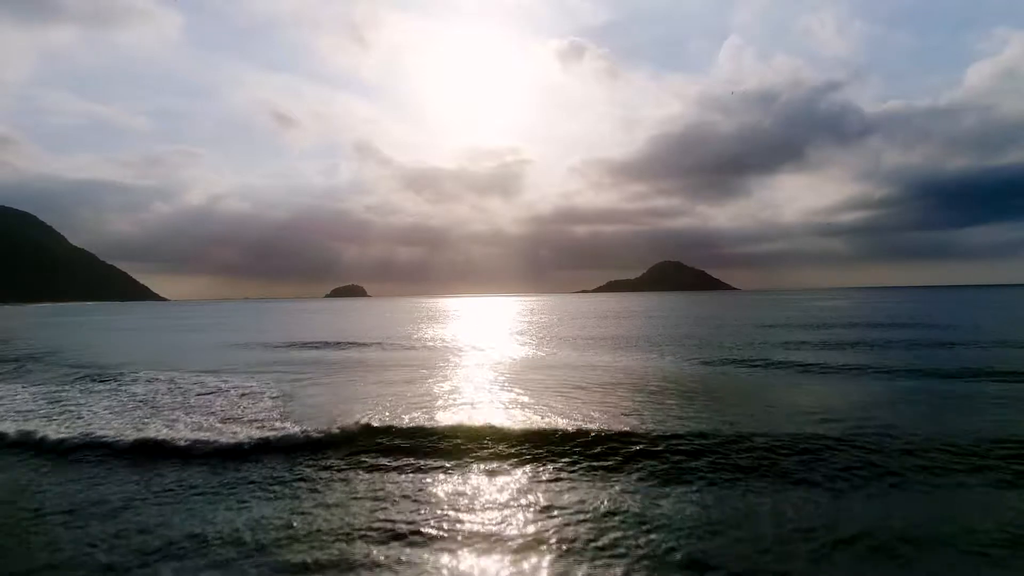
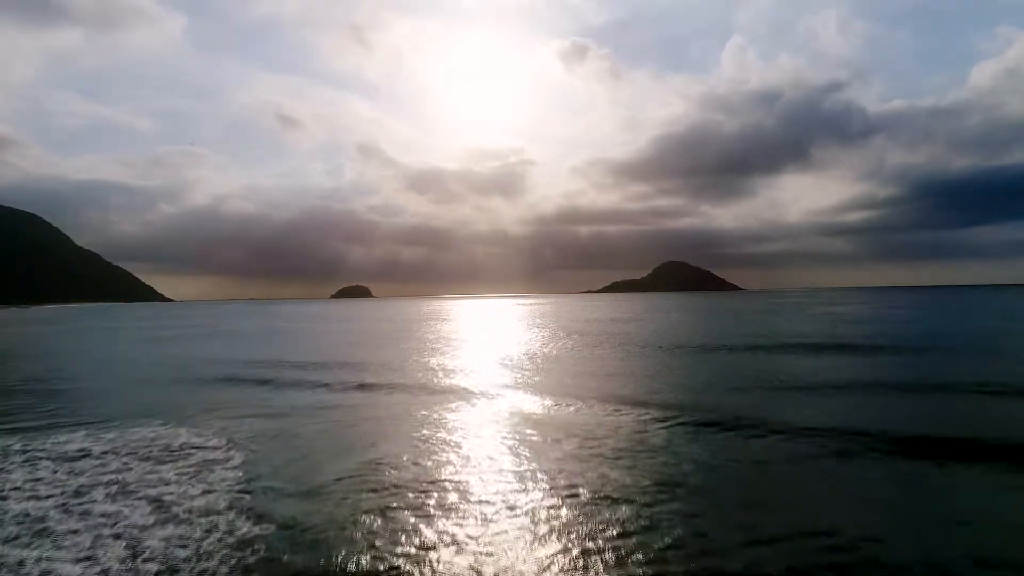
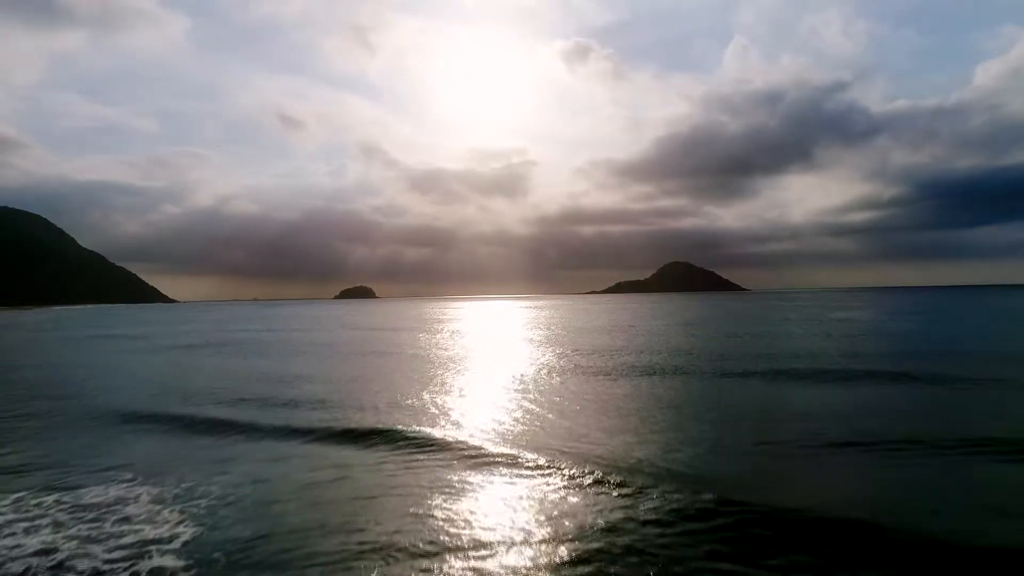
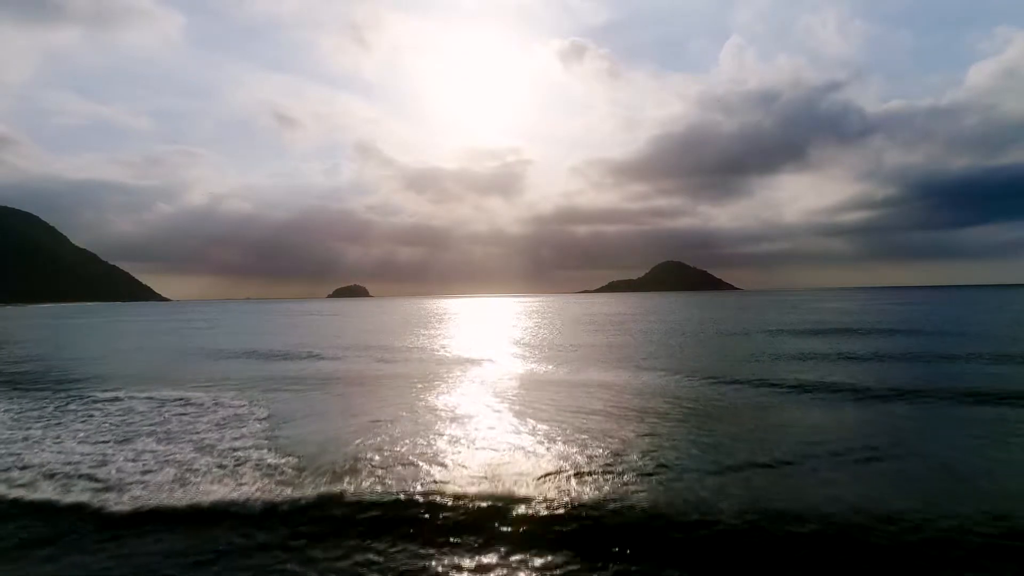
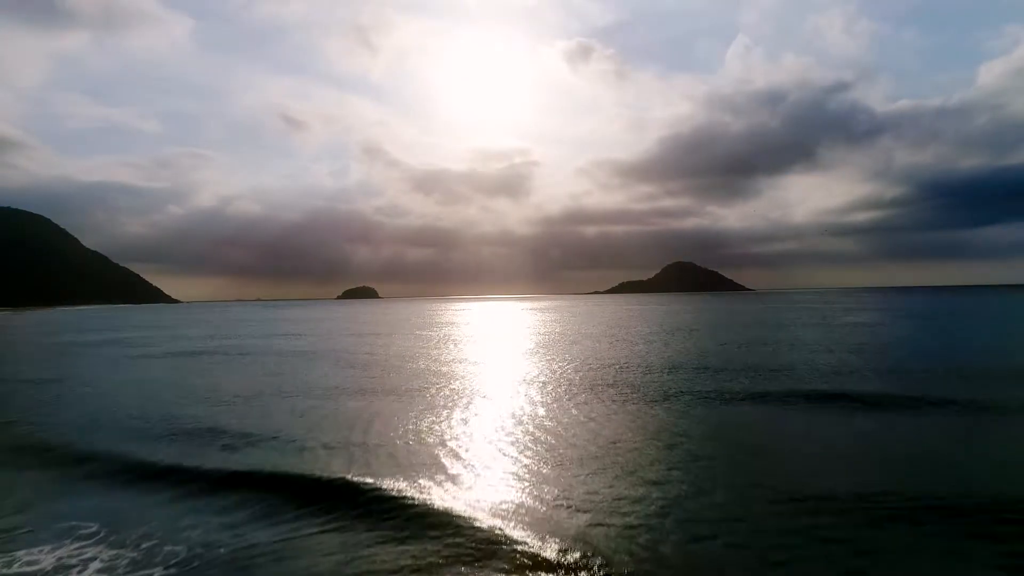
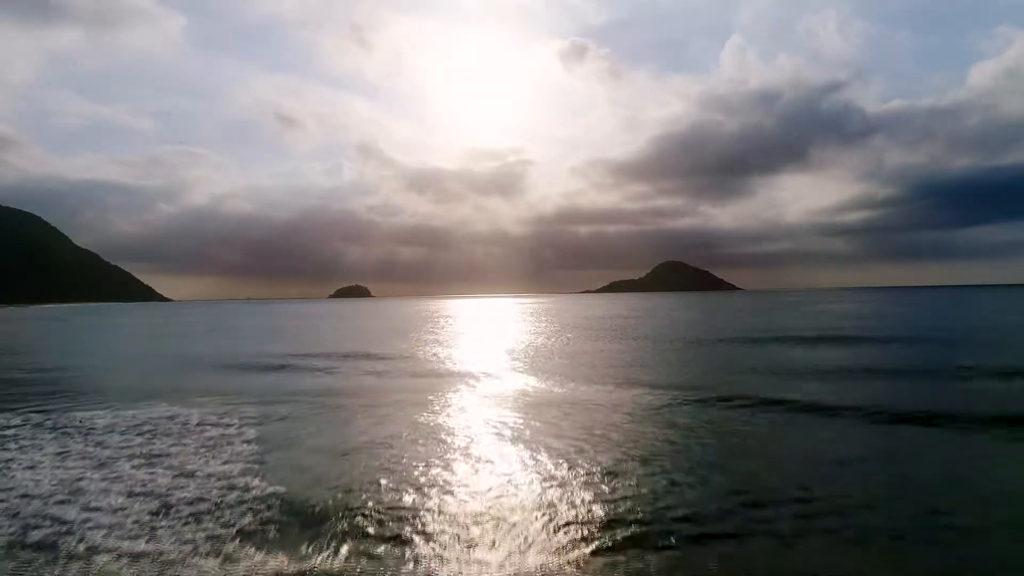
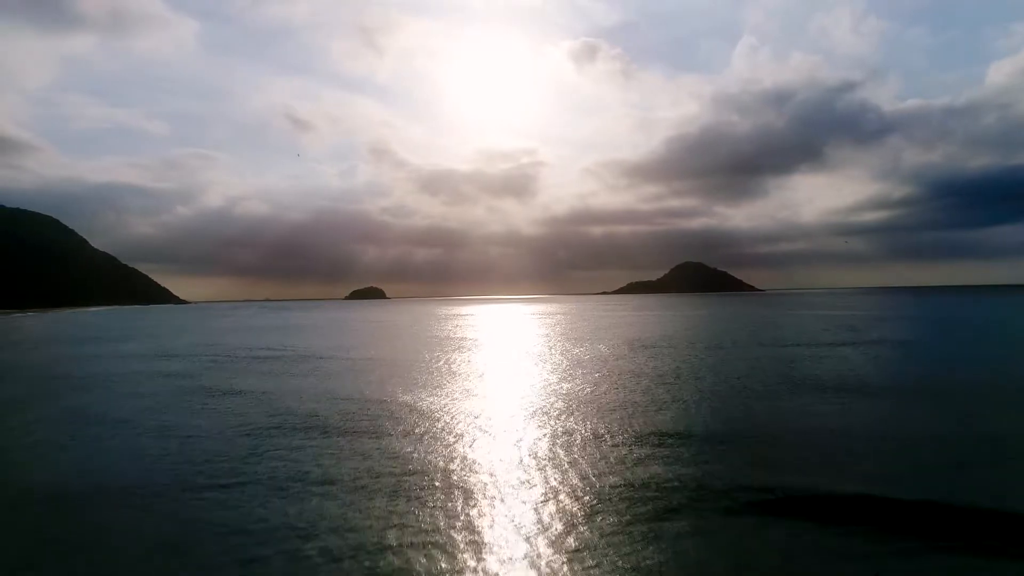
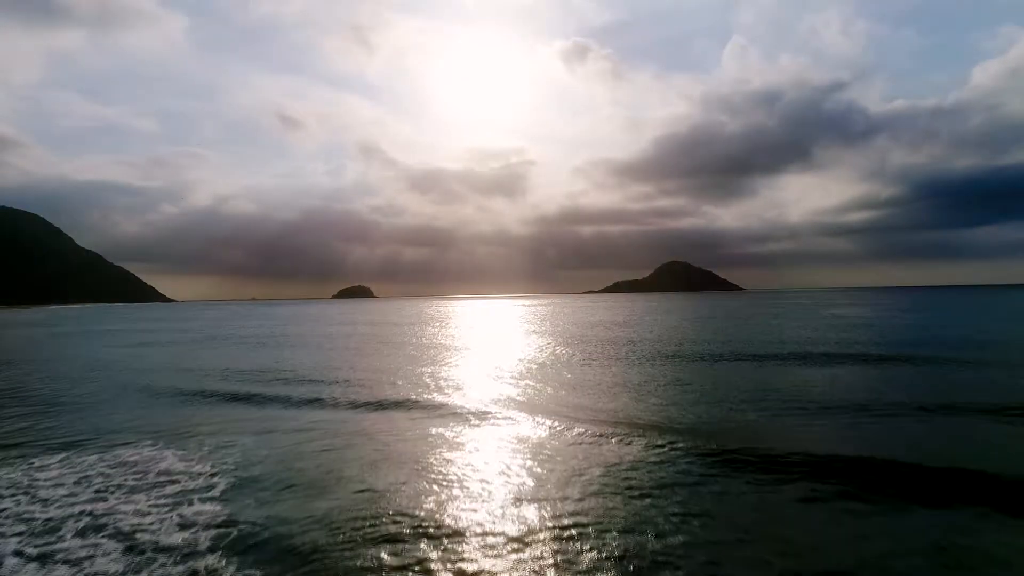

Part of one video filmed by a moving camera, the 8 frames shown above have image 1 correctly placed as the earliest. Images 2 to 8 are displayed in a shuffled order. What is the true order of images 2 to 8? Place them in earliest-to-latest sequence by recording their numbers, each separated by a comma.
4, 6, 2, 8, 3, 5, 7
